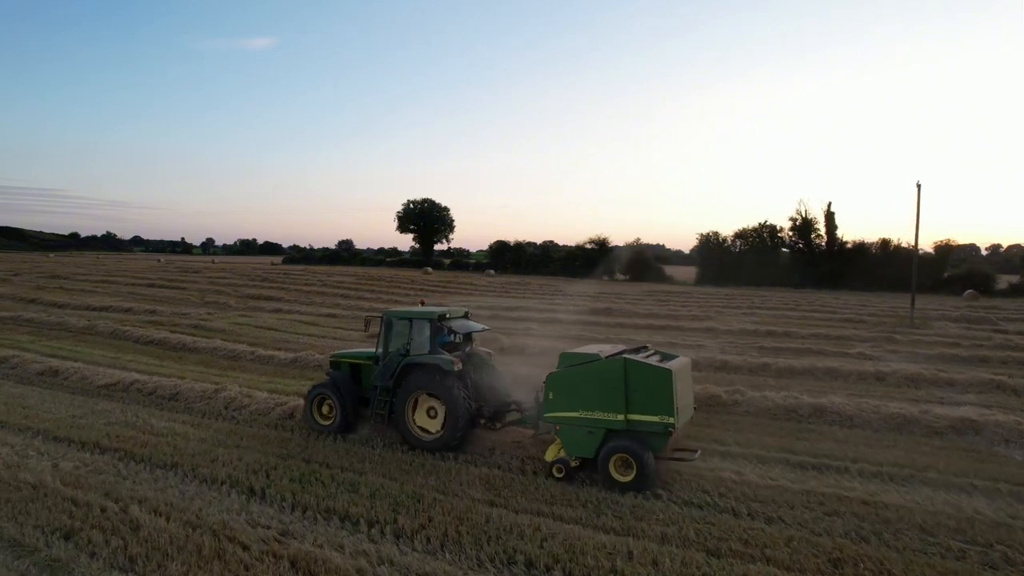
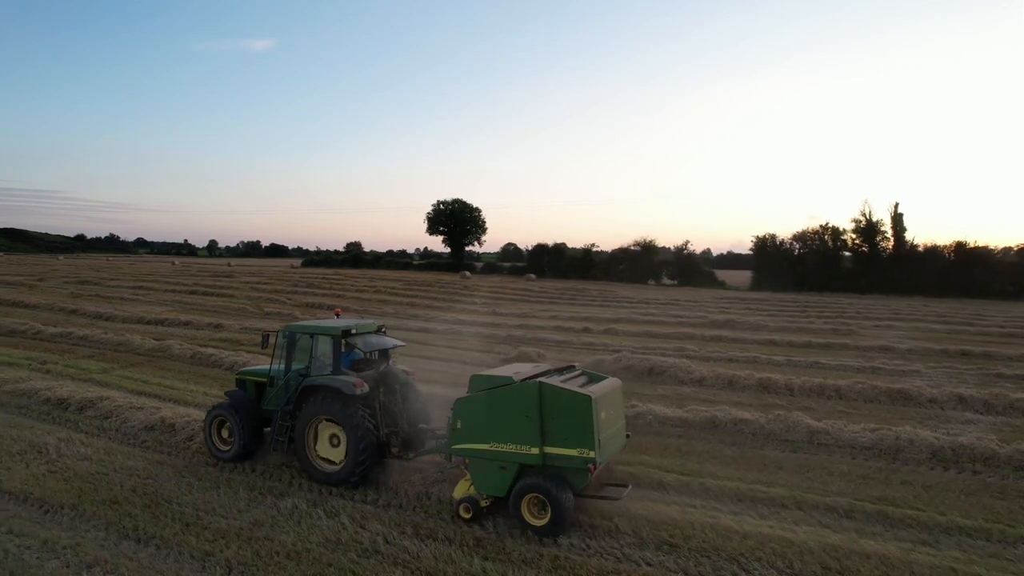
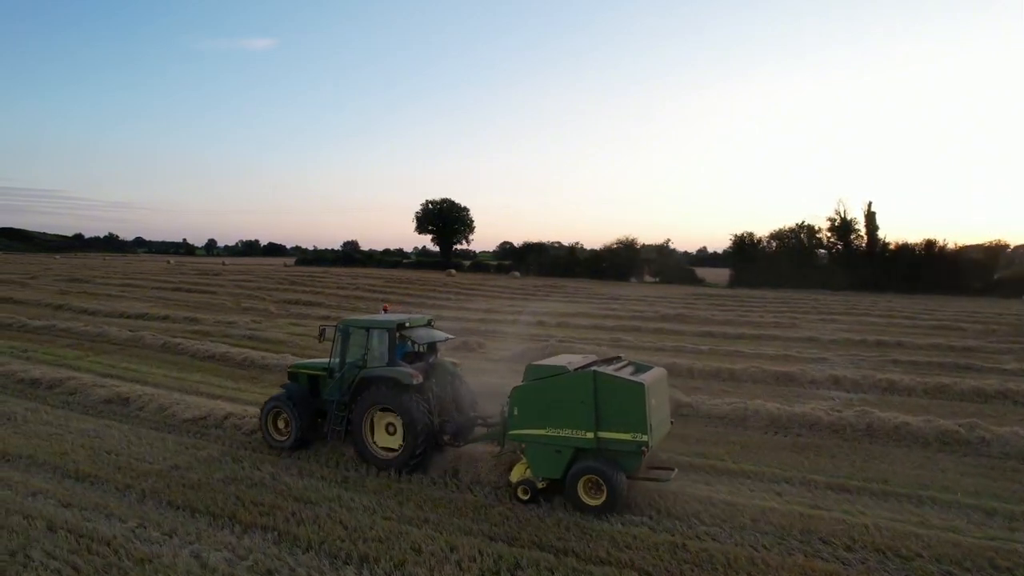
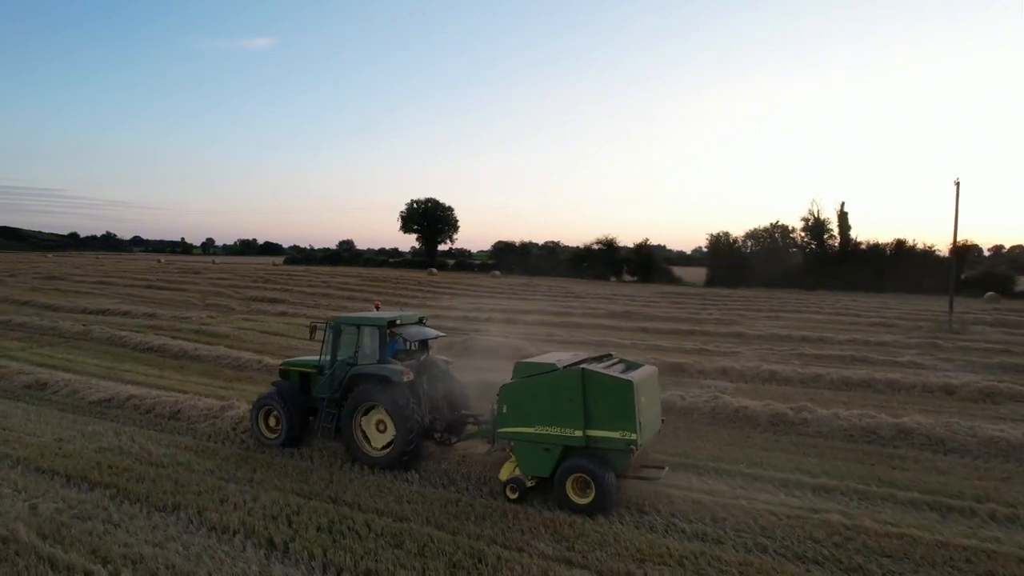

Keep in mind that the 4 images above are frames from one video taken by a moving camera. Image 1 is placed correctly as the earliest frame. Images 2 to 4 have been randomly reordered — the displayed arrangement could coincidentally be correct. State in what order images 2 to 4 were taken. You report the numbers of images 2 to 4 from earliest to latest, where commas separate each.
4, 3, 2
